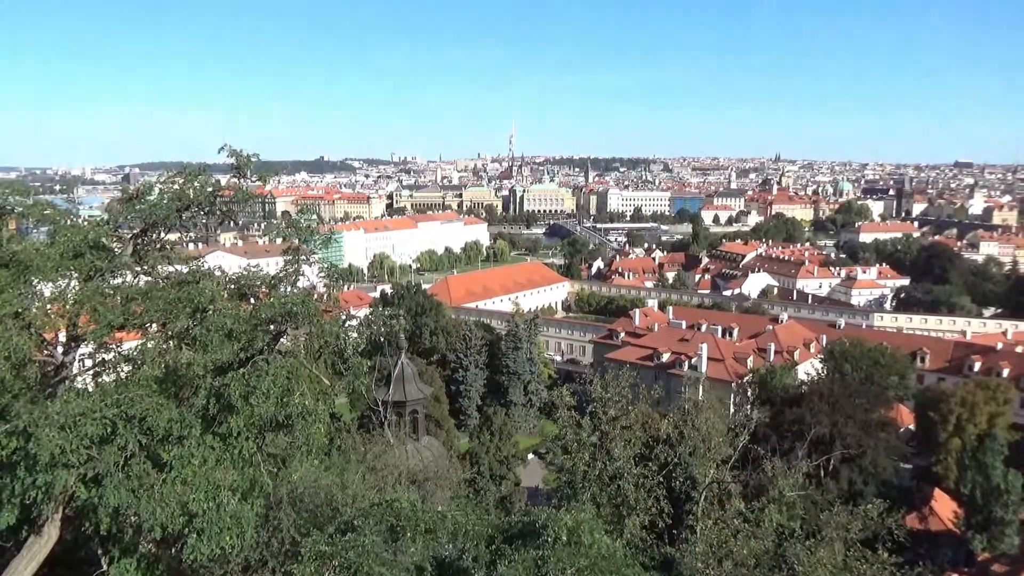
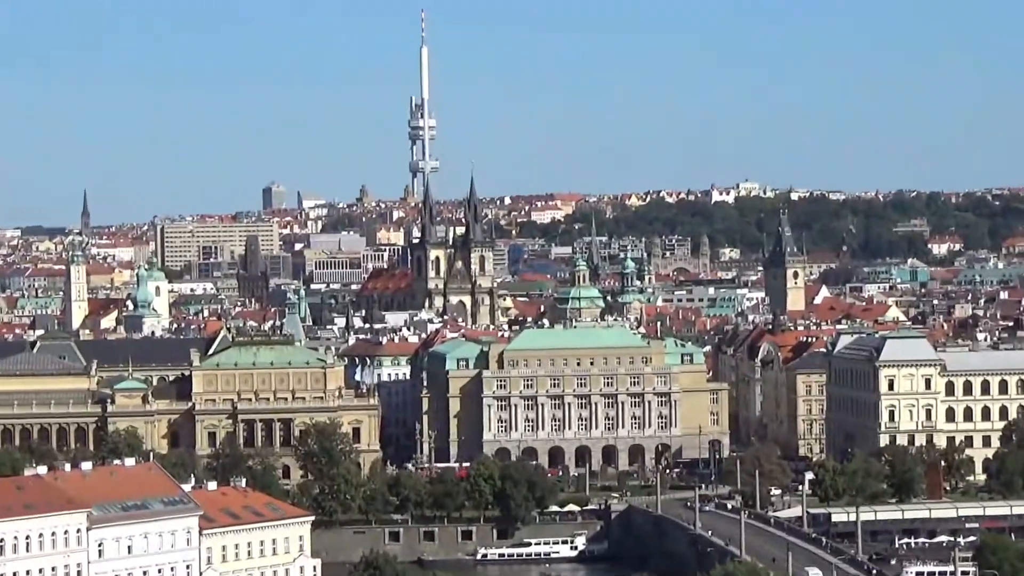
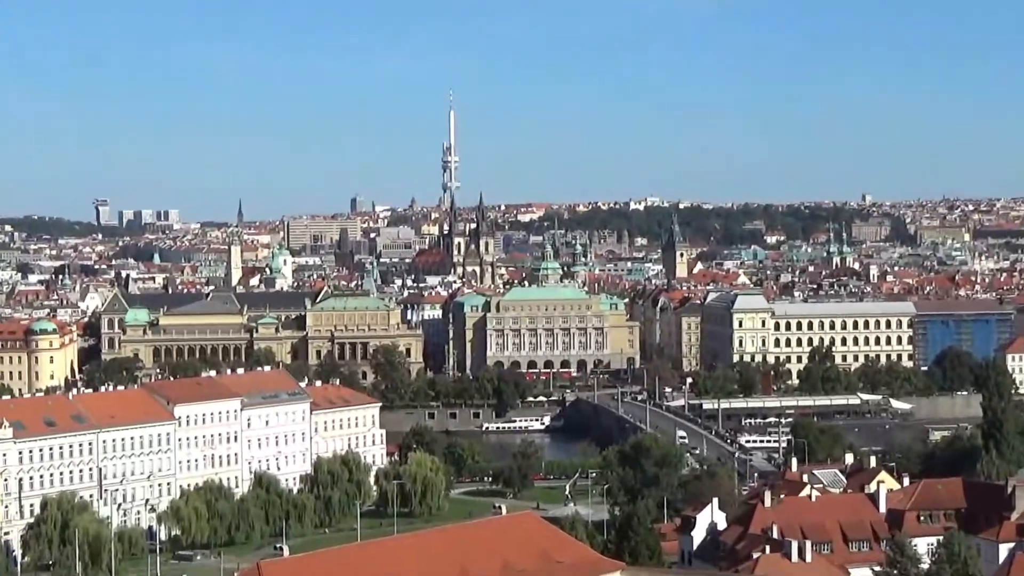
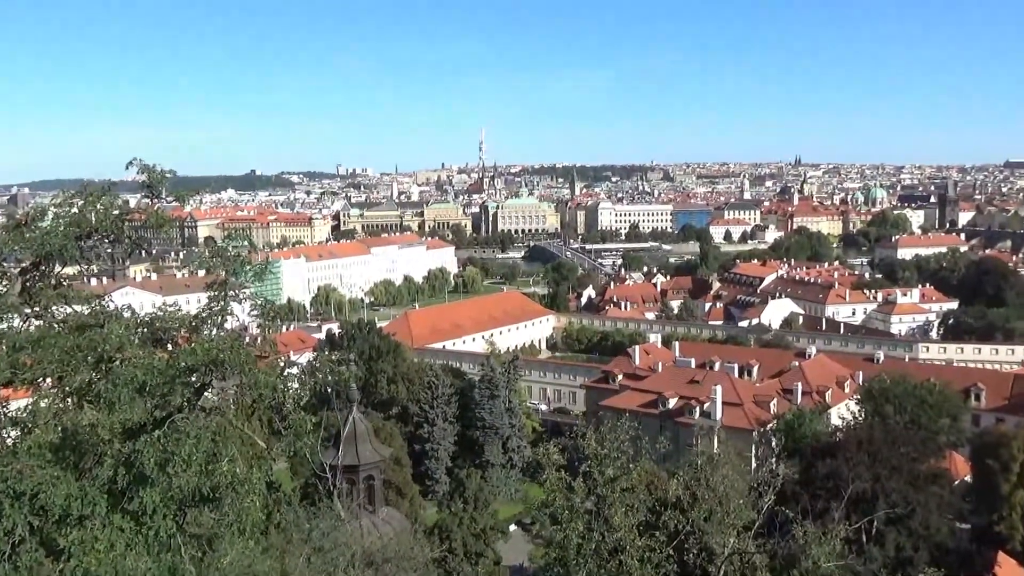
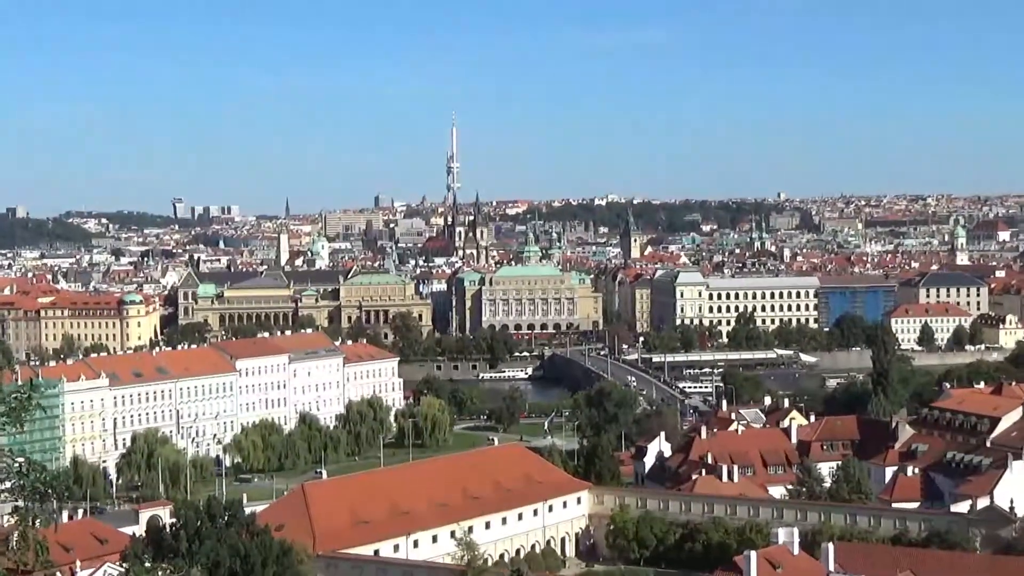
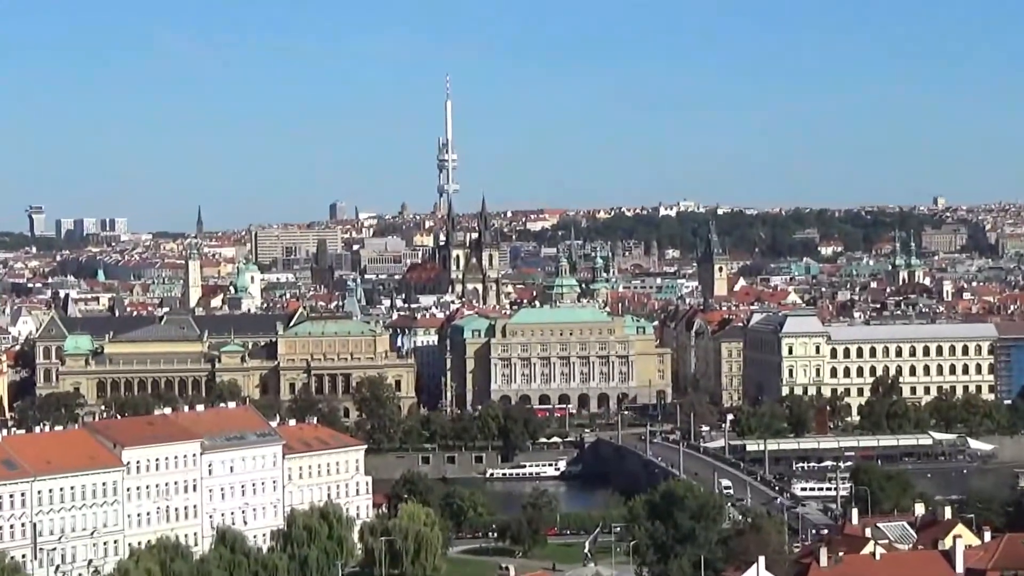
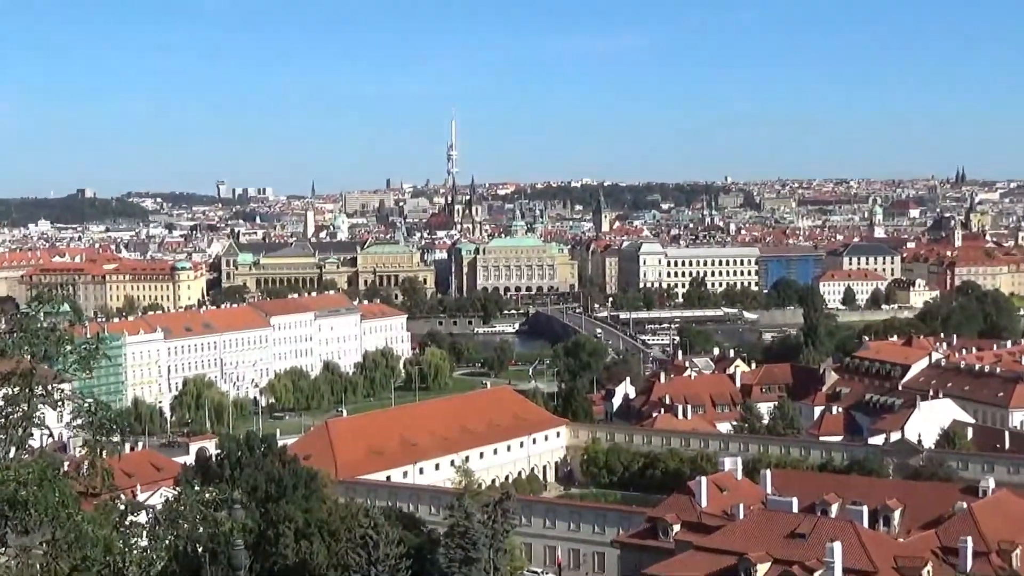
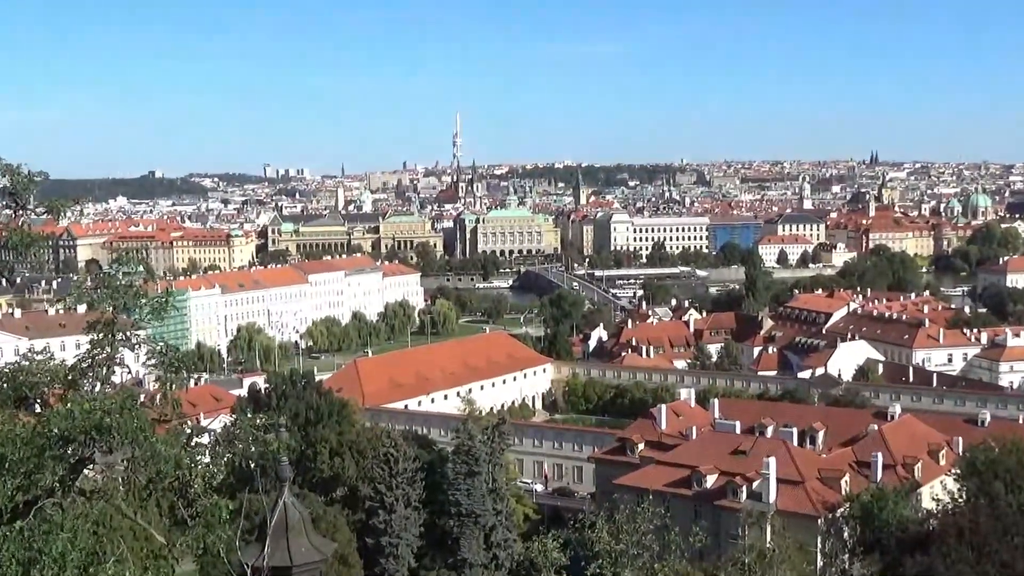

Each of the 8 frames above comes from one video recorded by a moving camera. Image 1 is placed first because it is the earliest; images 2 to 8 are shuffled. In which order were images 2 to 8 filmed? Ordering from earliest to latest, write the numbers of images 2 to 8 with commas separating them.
4, 8, 7, 5, 3, 6, 2
